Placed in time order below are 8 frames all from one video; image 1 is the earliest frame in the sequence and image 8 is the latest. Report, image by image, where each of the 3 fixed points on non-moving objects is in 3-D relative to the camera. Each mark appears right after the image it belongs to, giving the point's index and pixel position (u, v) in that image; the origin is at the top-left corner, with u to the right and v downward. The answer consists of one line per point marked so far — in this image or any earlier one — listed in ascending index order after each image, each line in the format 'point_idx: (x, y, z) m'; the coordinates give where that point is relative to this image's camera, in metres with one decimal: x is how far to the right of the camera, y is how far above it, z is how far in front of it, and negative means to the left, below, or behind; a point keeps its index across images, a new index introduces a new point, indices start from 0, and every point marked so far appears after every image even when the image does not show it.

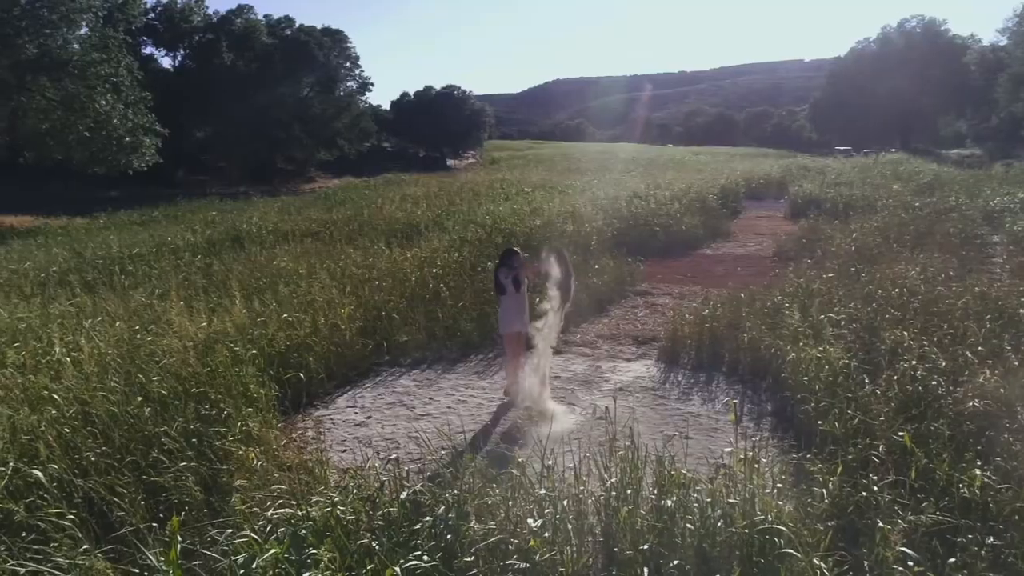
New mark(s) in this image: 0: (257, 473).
0: (-1.2, -0.8, +3.5) m
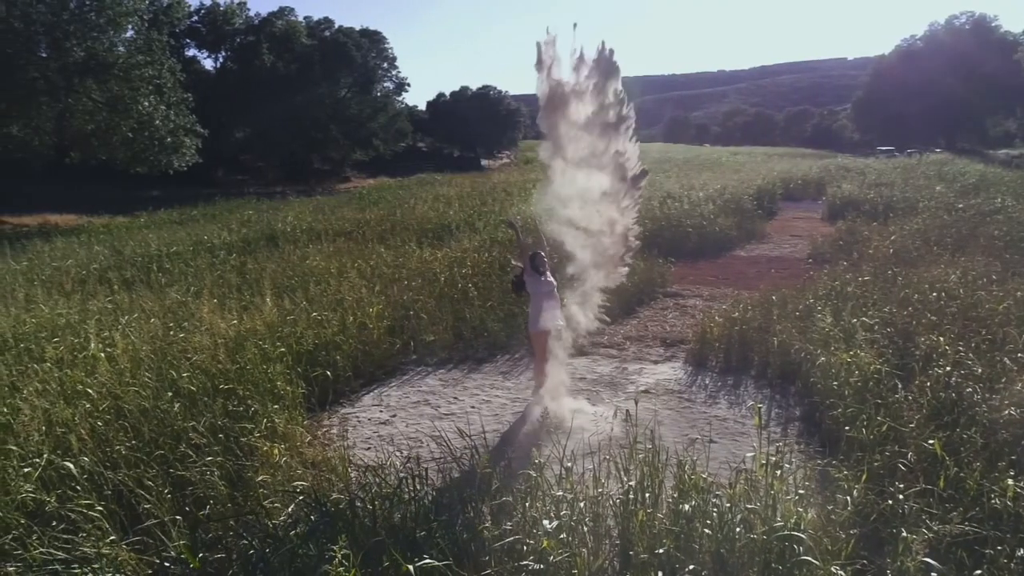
0: (-1.1, -0.8, +3.6) m
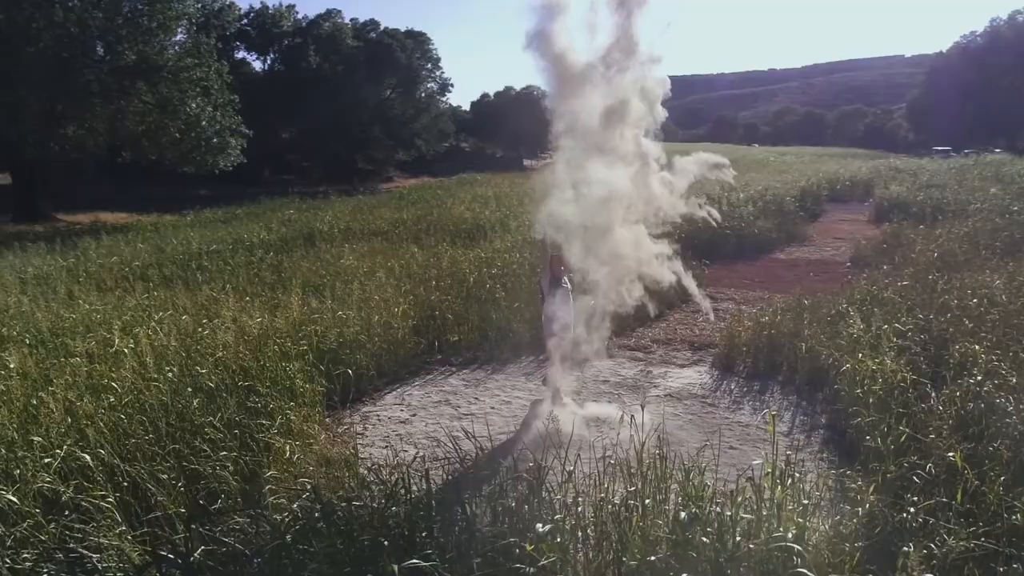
0: (-1.1, -0.8, +3.7) m
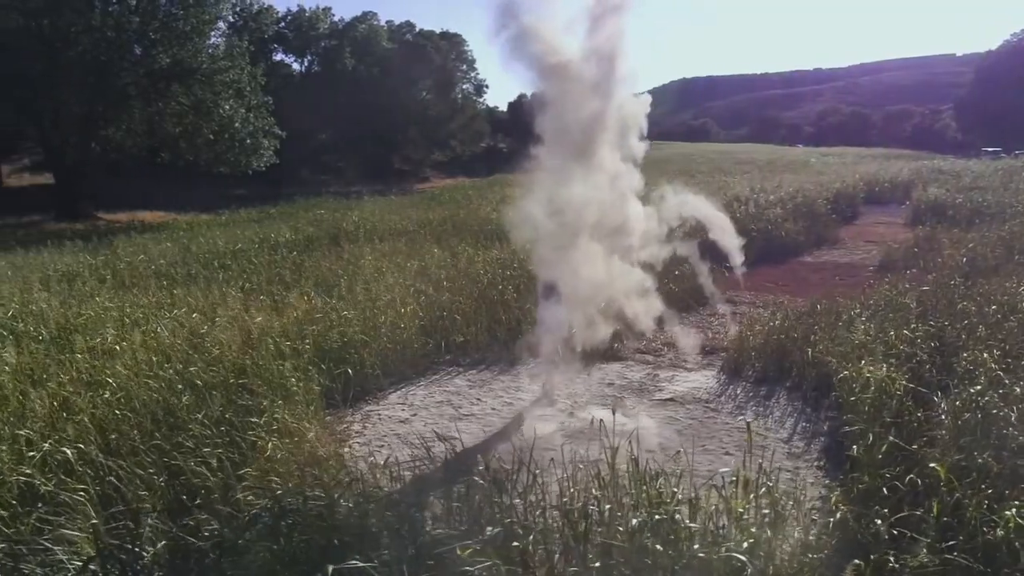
0: (-1.1, -0.8, +3.7) m
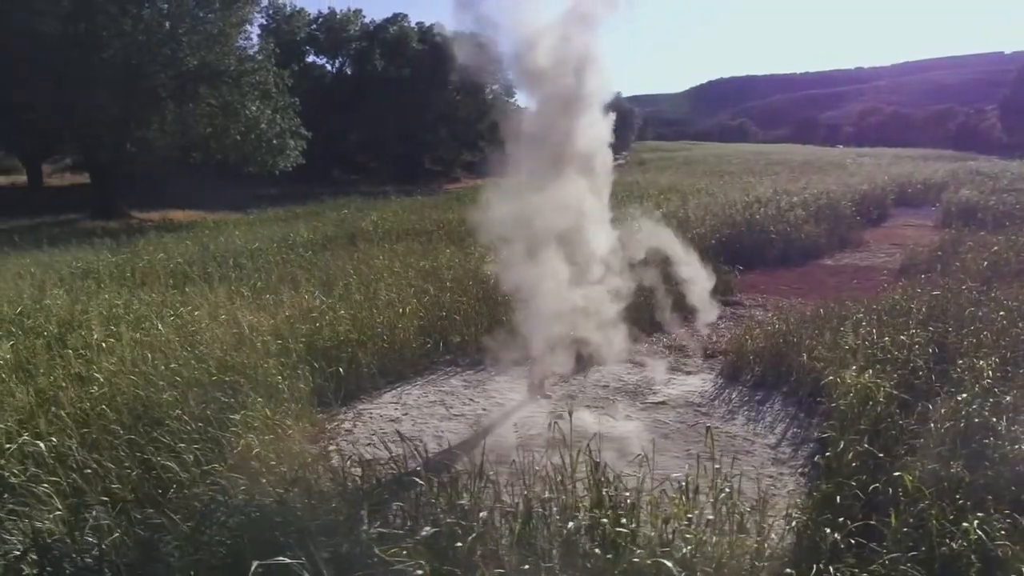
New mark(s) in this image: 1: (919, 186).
0: (-1.3, -0.8, +3.8) m
1: (+10.1, +2.5, +19.1) m
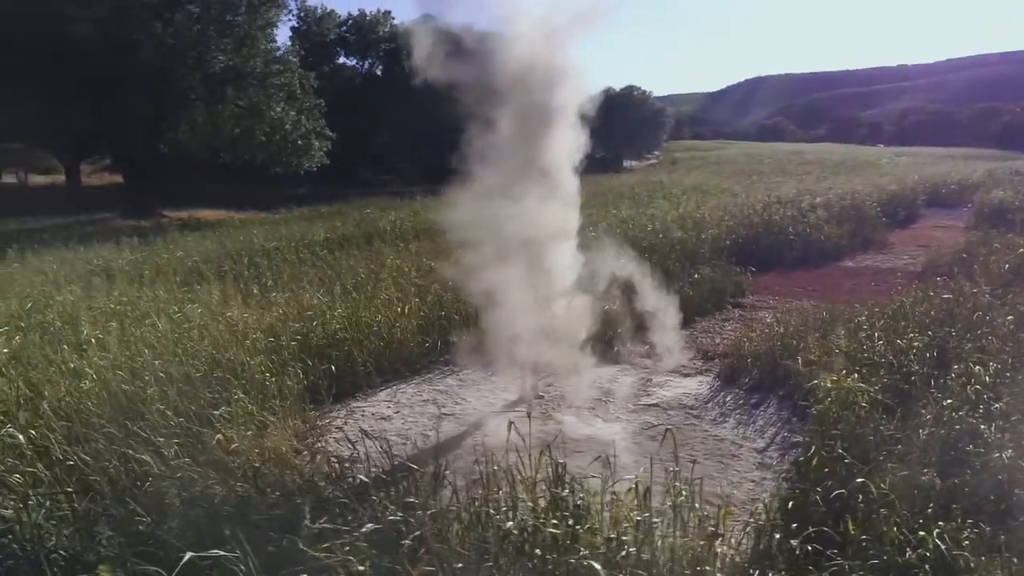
0: (-1.5, -0.8, +3.9) m
1: (+10.6, +2.4, +18.6) m
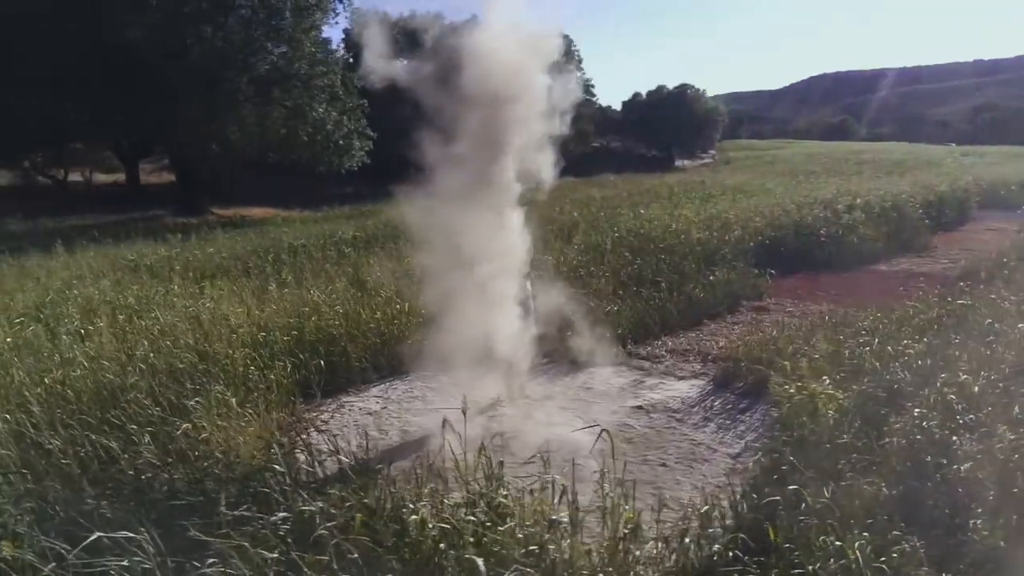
0: (-1.7, -0.8, +4.1) m
1: (+11.5, +2.3, +17.8) m
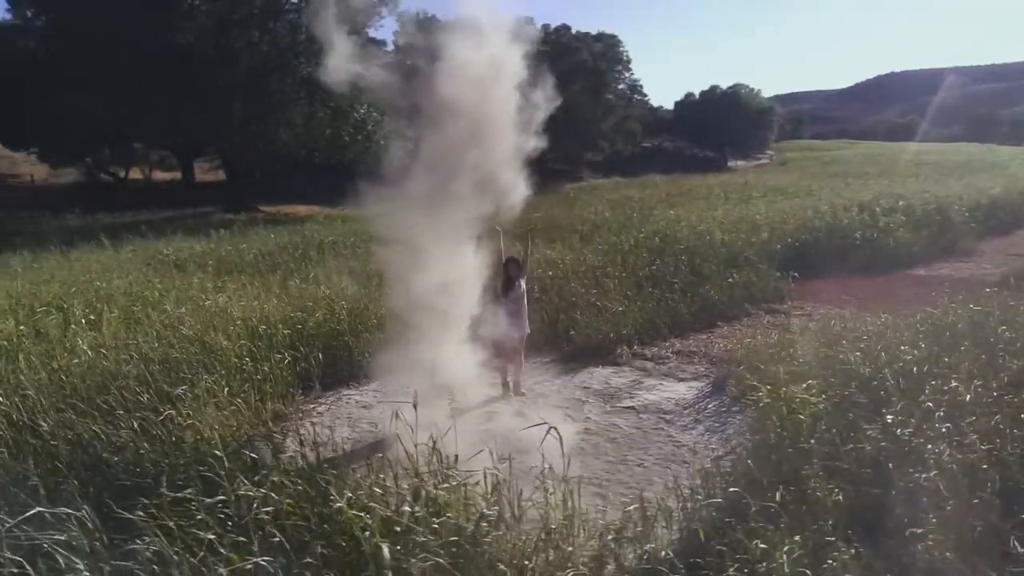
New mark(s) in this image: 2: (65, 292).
0: (-1.9, -0.8, +4.2) m
1: (+12.3, +2.1, +17.0) m
2: (-4.1, 0.0, +7.0) m
